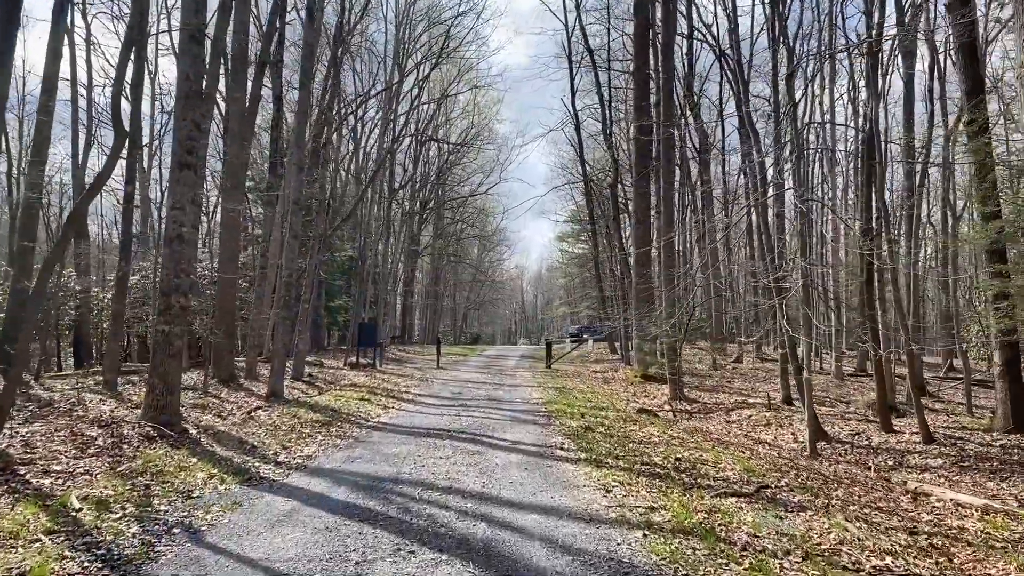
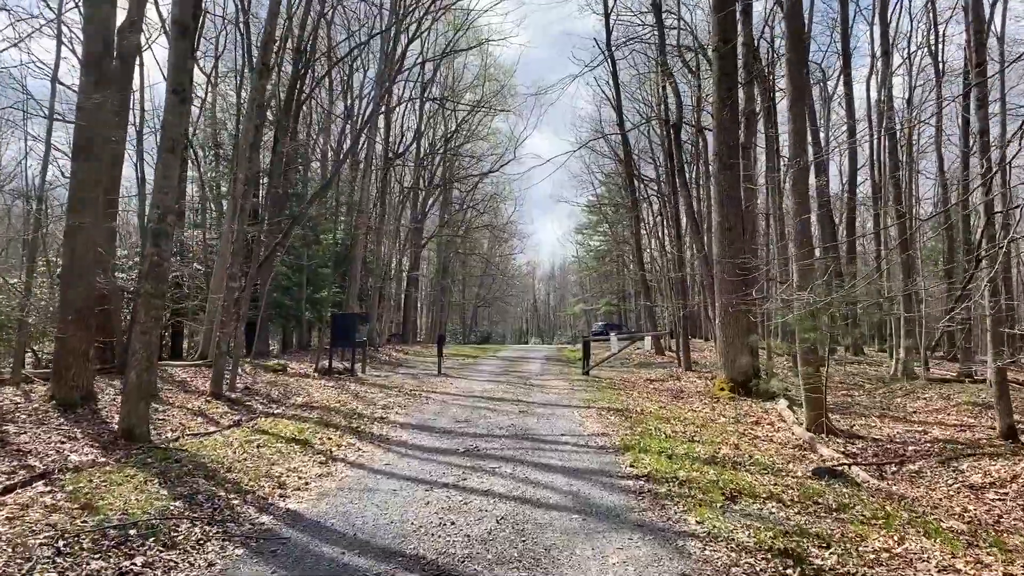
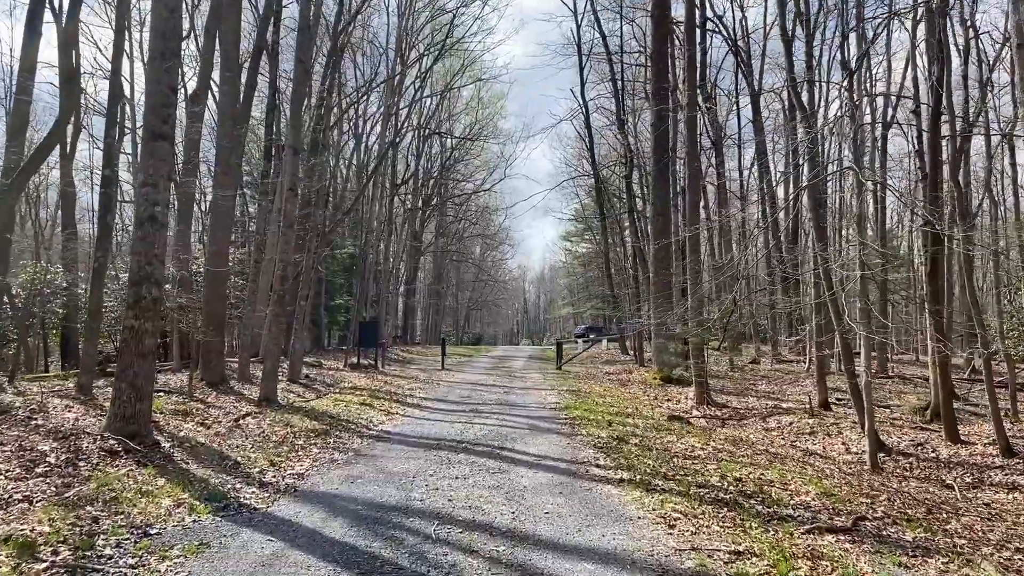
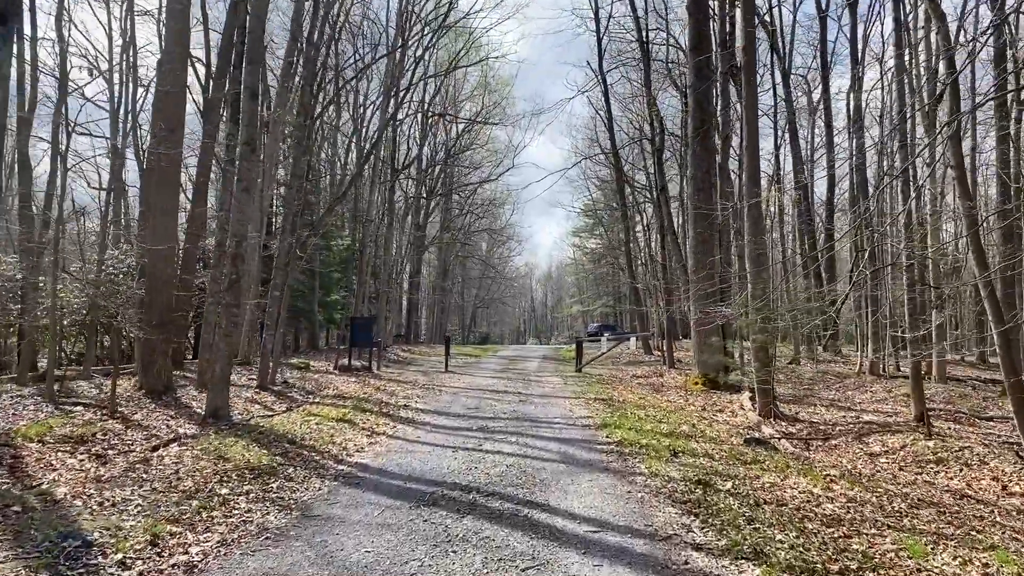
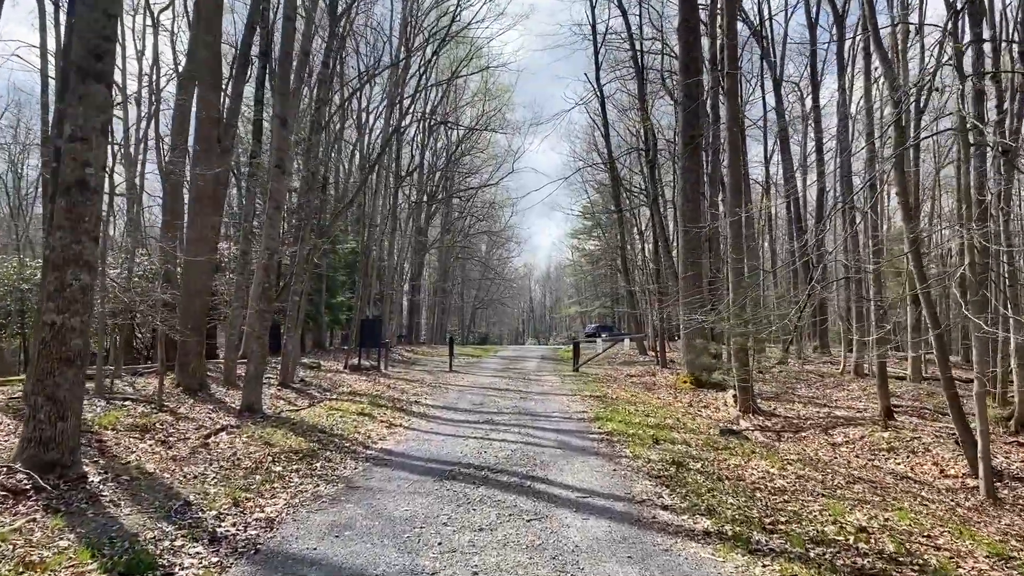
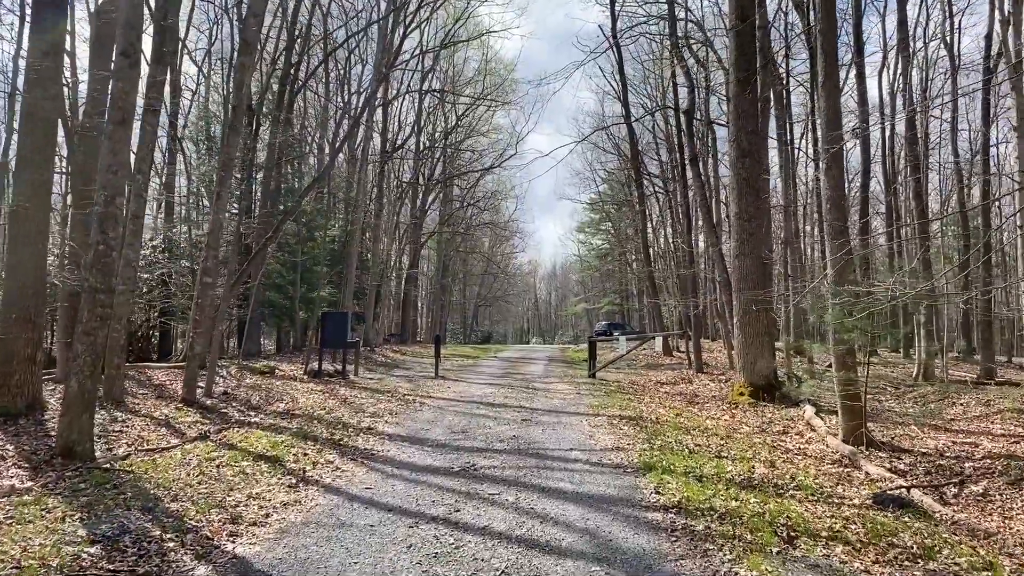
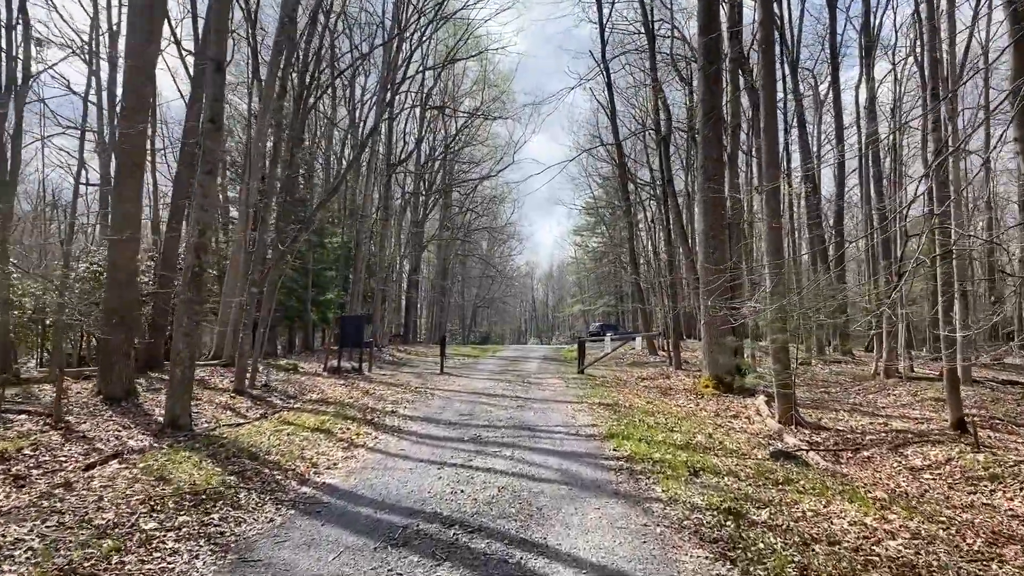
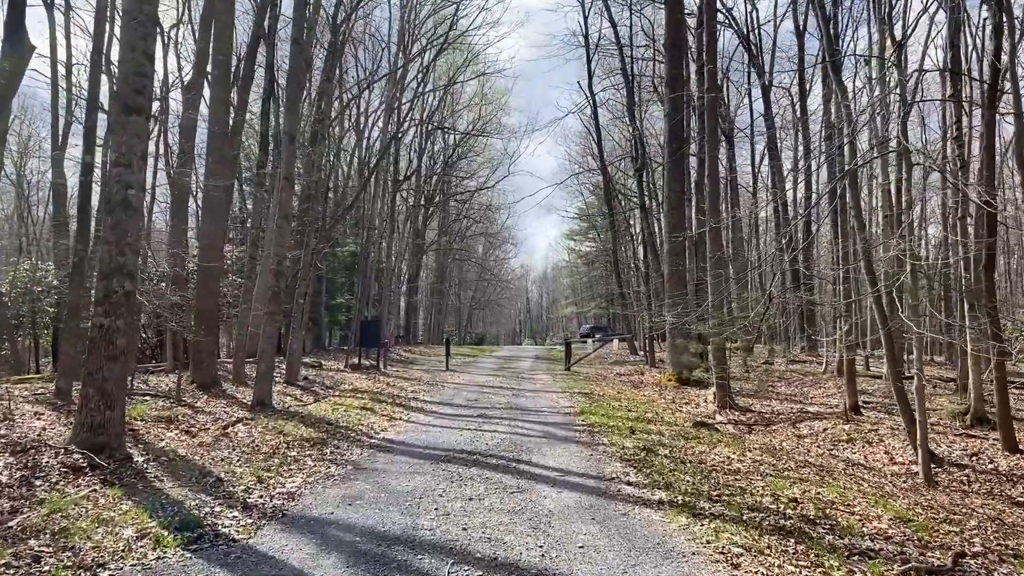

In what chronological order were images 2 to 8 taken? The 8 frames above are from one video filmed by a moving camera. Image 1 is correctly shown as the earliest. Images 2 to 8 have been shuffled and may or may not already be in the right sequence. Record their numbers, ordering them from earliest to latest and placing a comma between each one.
3, 8, 5, 4, 7, 2, 6
